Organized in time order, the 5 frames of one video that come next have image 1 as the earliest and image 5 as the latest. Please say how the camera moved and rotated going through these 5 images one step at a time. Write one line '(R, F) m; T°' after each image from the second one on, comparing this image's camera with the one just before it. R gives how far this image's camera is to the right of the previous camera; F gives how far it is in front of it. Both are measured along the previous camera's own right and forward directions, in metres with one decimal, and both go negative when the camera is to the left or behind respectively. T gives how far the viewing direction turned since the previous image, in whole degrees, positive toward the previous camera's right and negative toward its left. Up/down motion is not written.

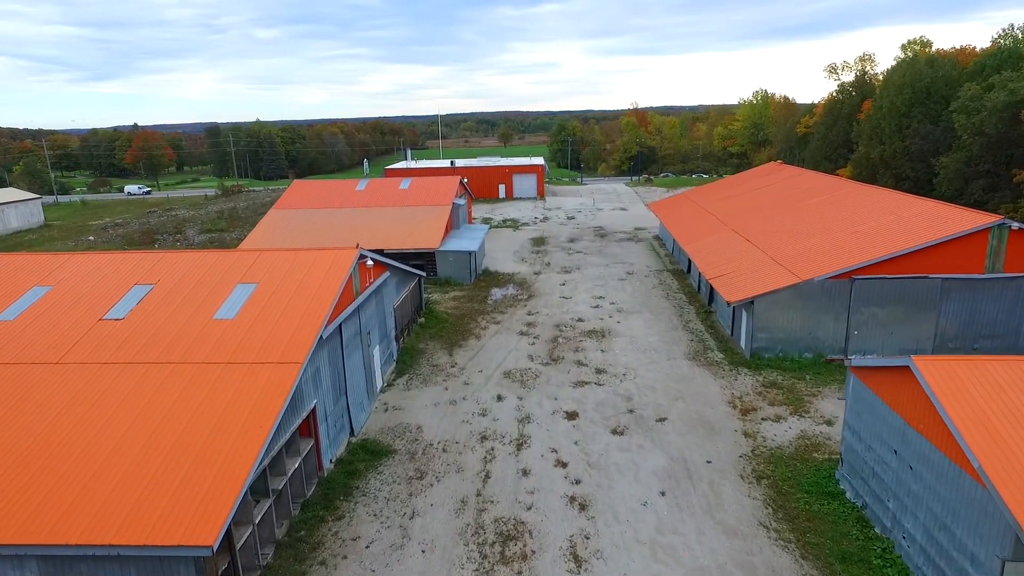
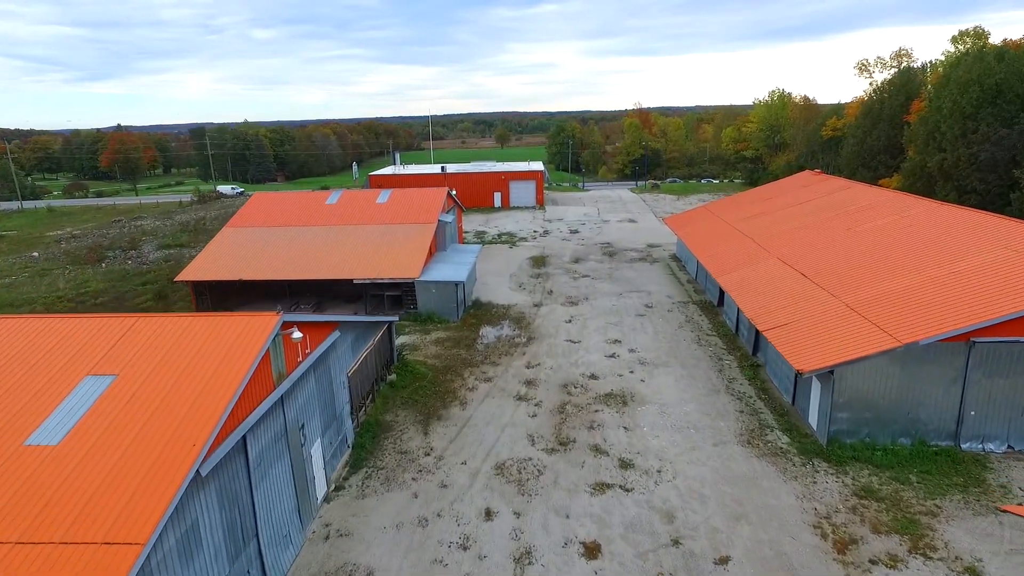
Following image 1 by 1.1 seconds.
(+0.1, +4.6) m; 0°
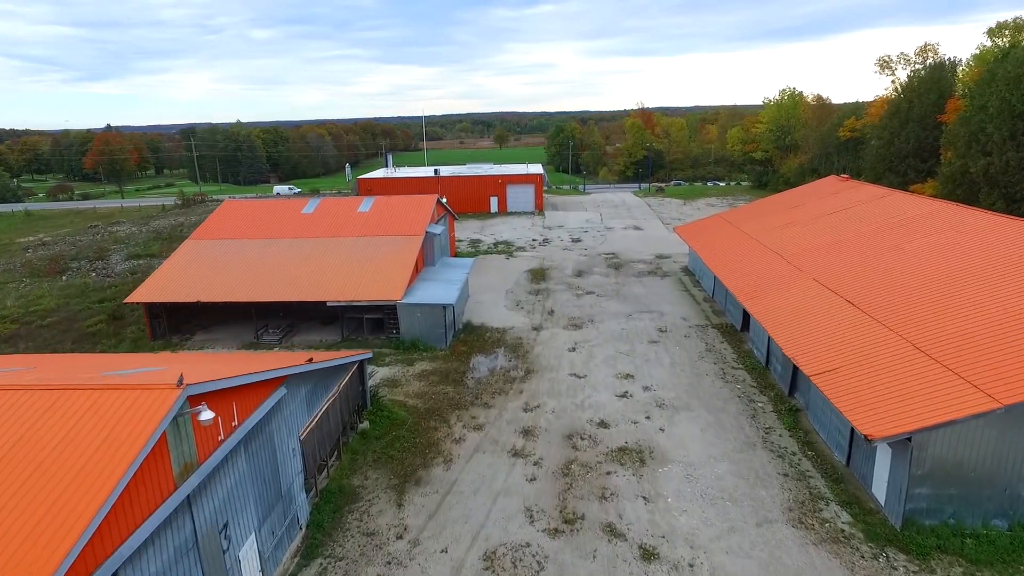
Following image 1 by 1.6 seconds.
(+0.1, +2.7) m; 0°
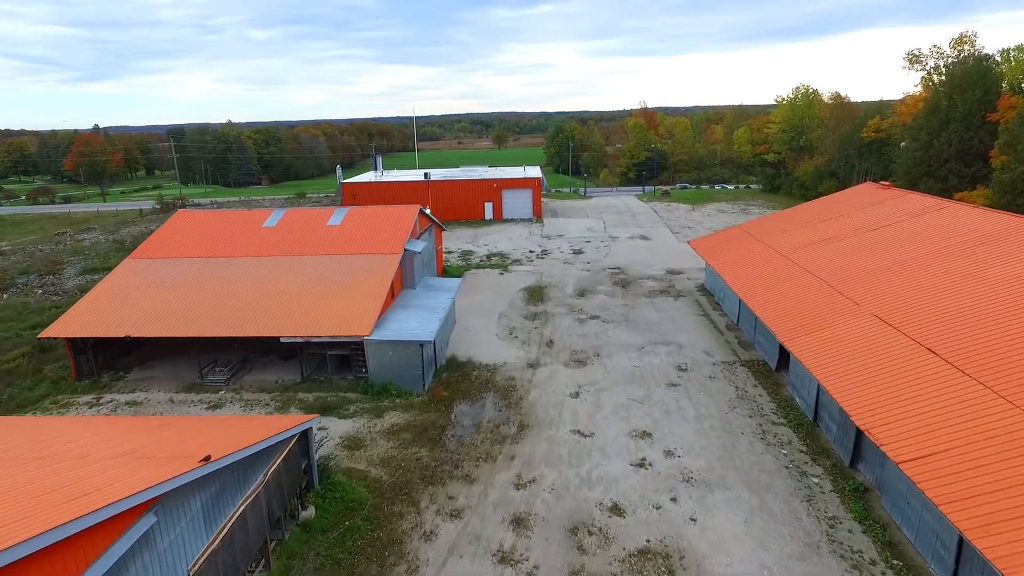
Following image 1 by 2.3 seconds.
(+0.2, +3.3) m; 0°
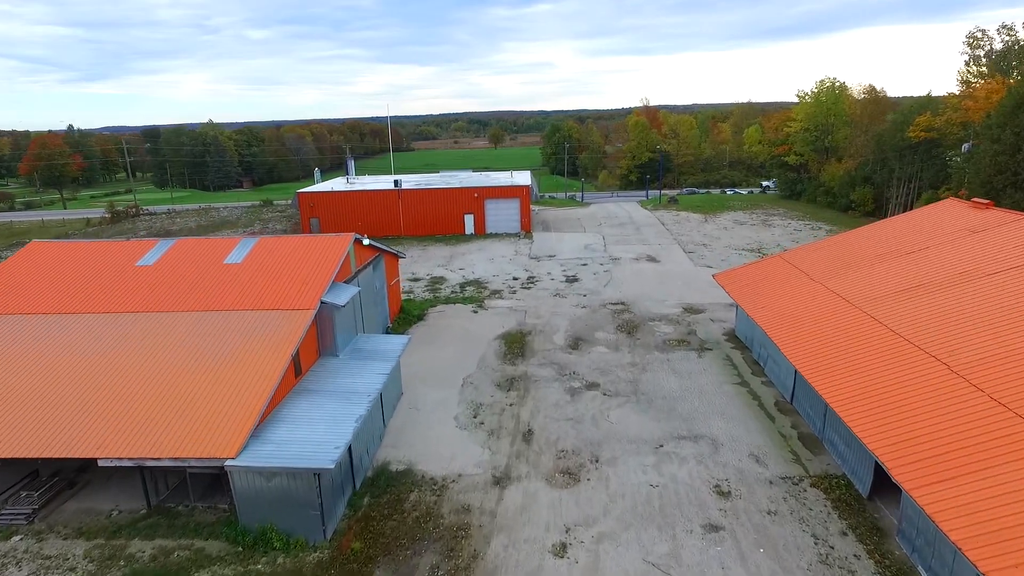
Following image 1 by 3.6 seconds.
(+0.9, +5.9) m; 0°
